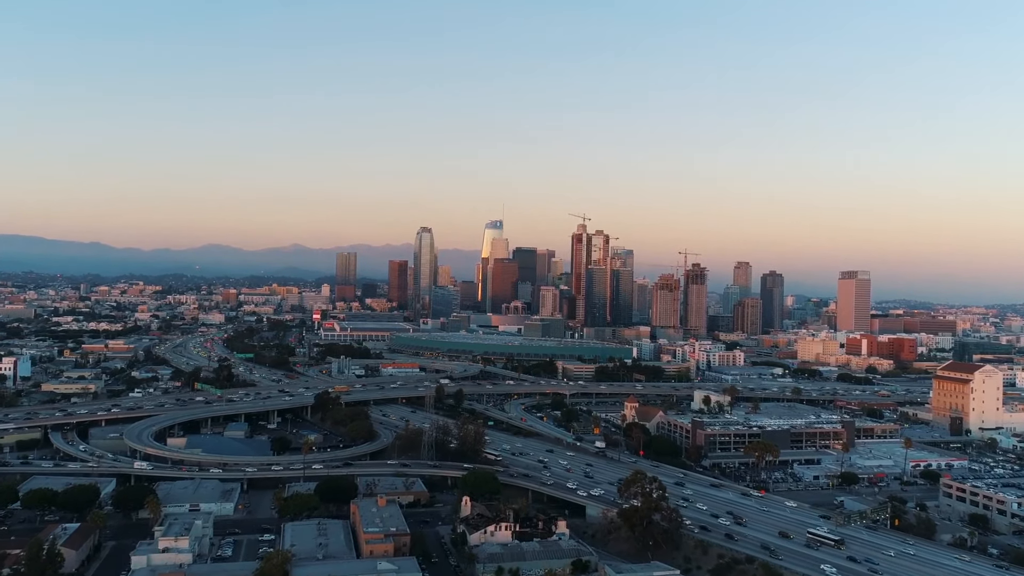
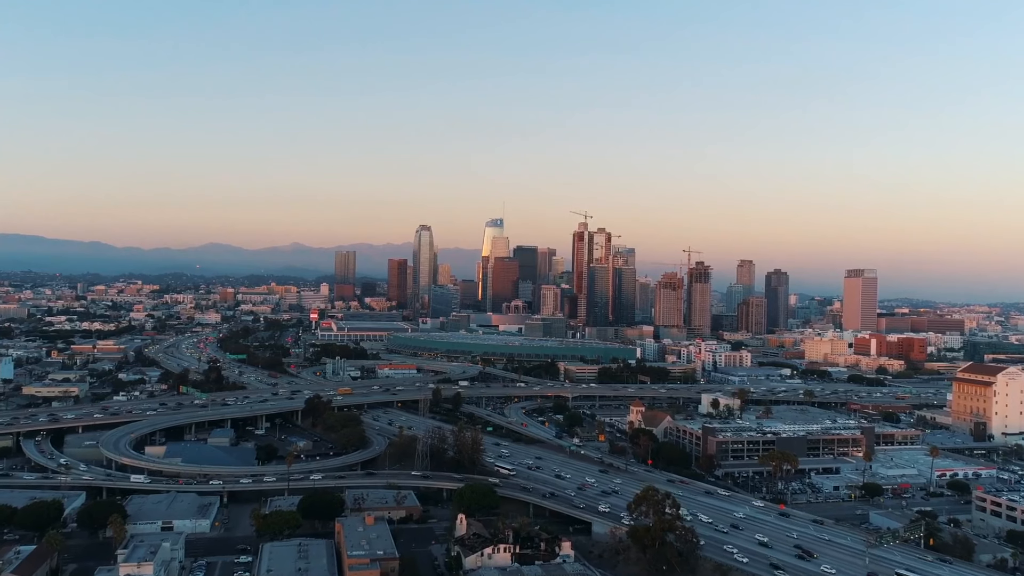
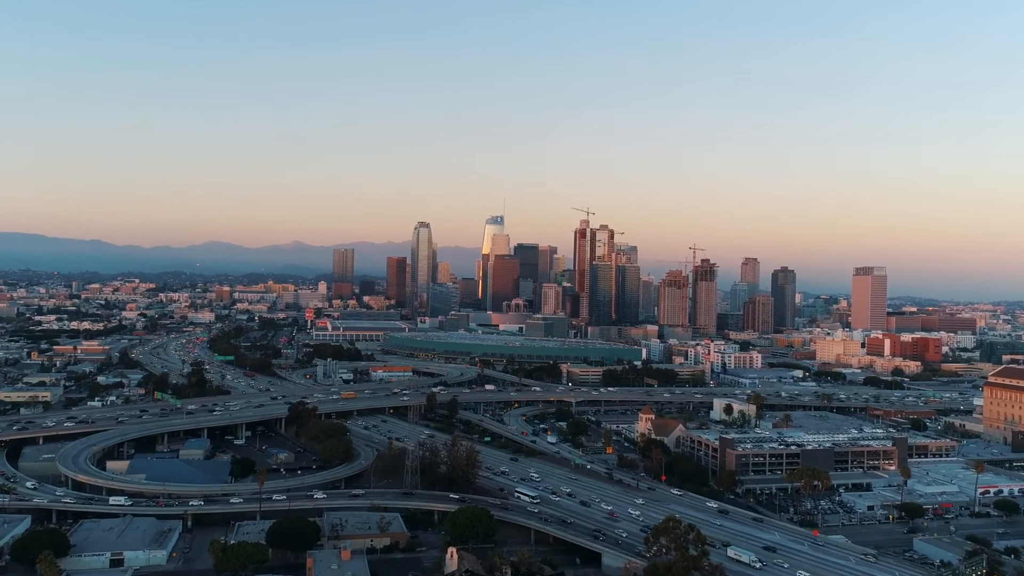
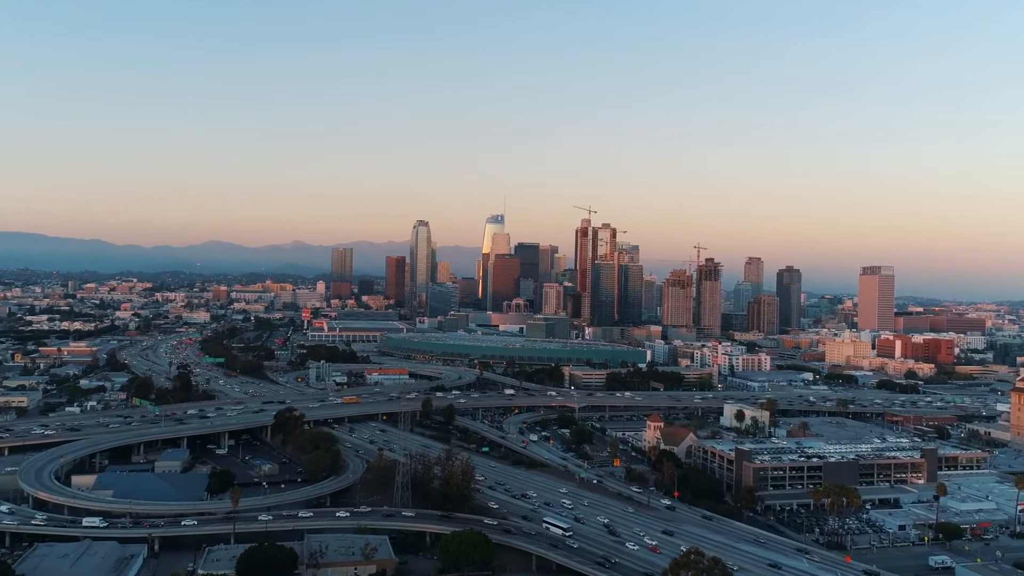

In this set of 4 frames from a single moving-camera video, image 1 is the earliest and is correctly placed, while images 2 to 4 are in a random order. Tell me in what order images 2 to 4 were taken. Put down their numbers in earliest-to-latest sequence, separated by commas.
2, 3, 4
